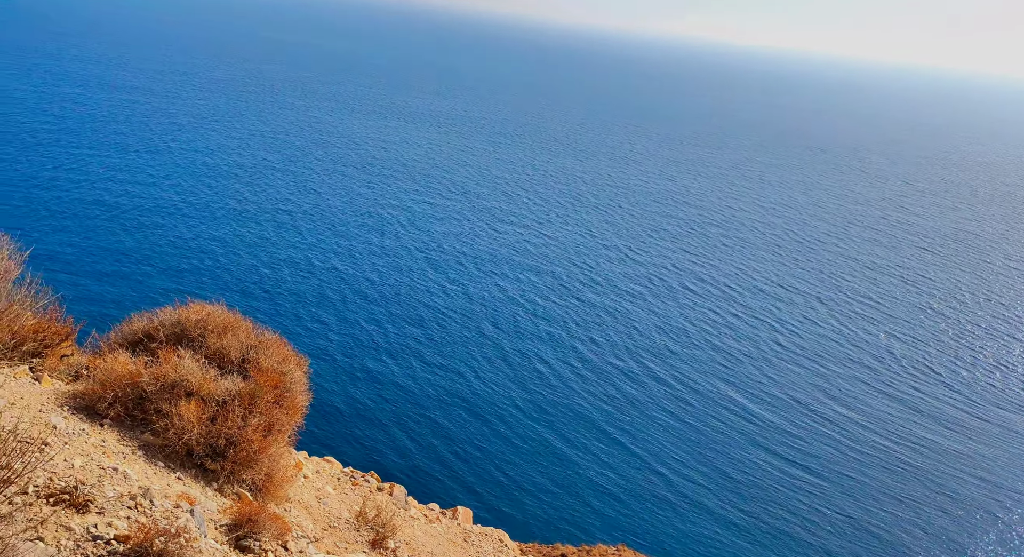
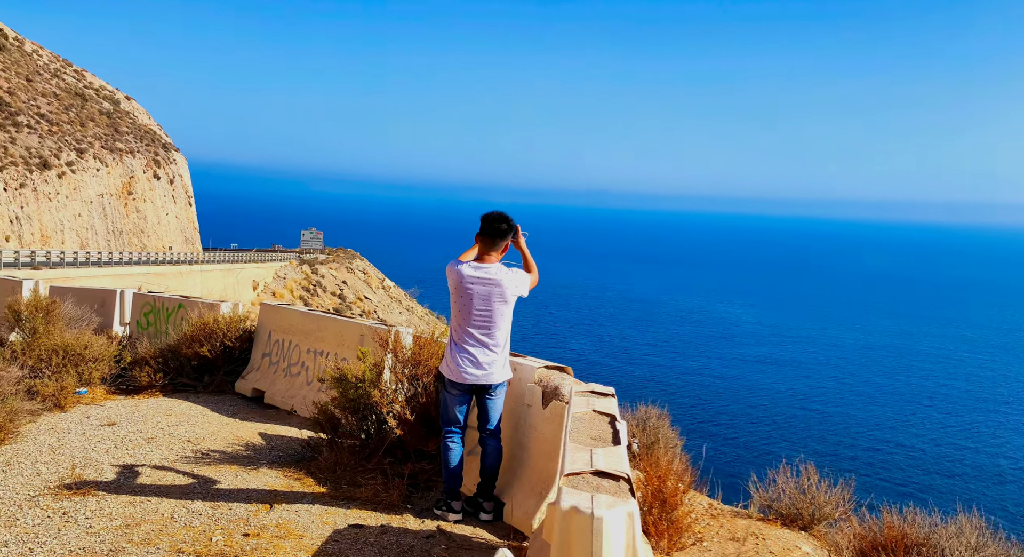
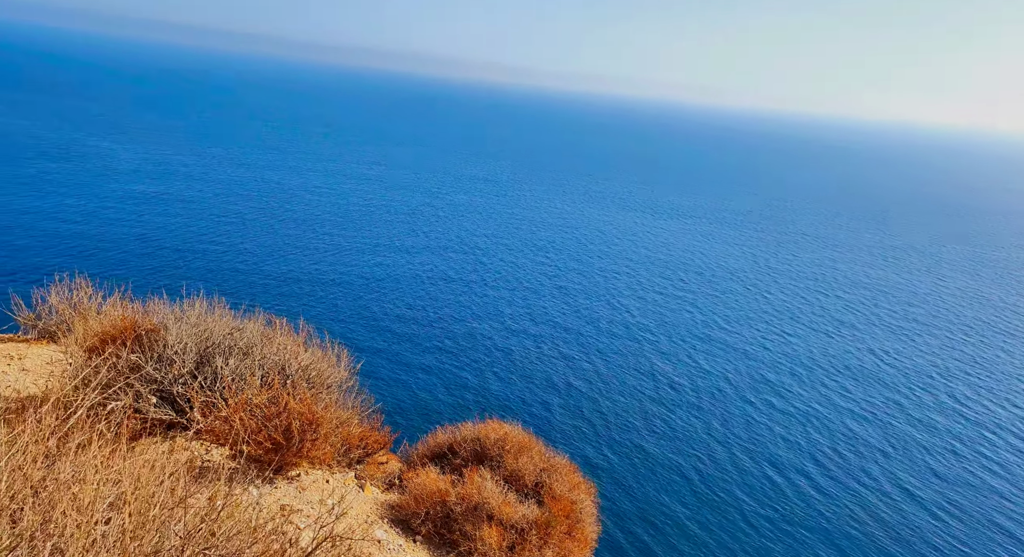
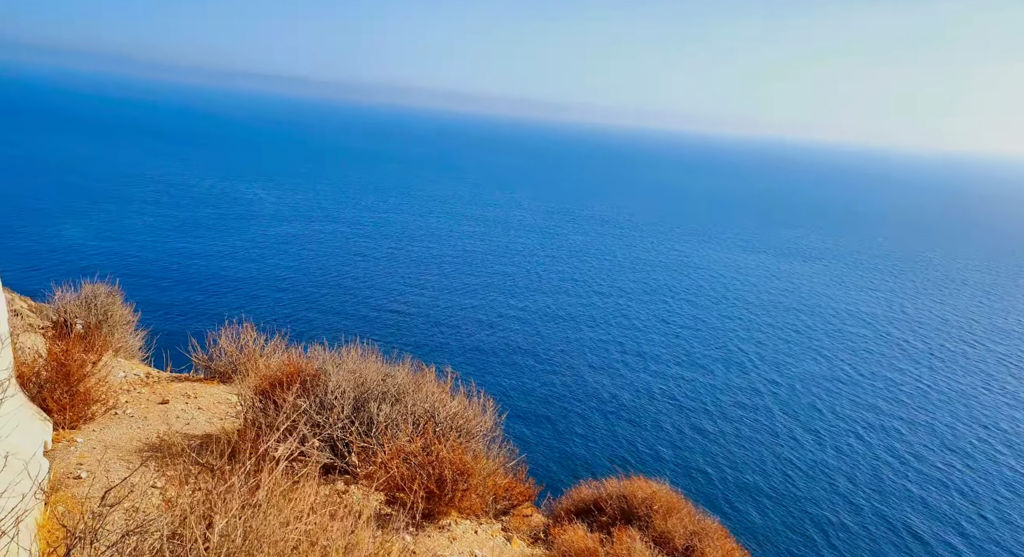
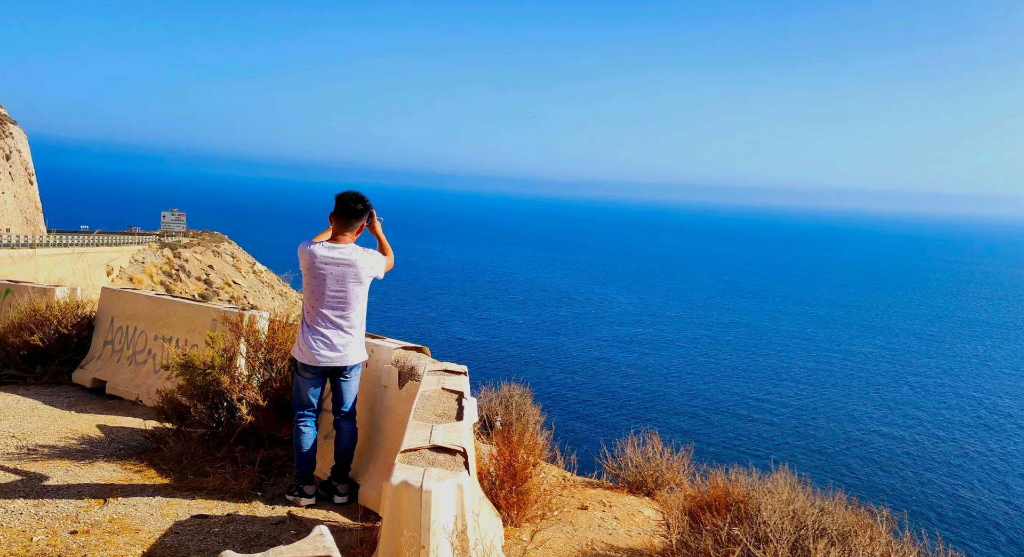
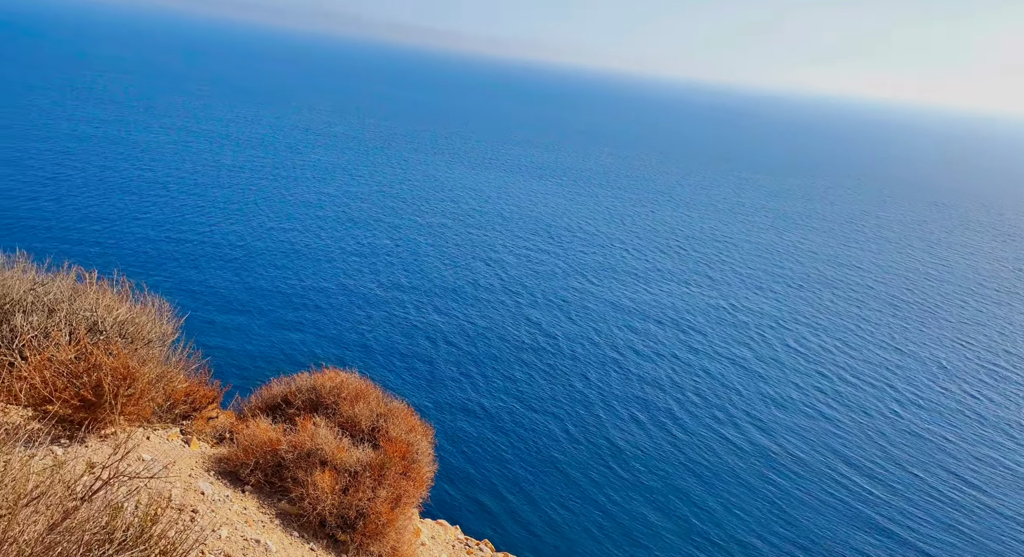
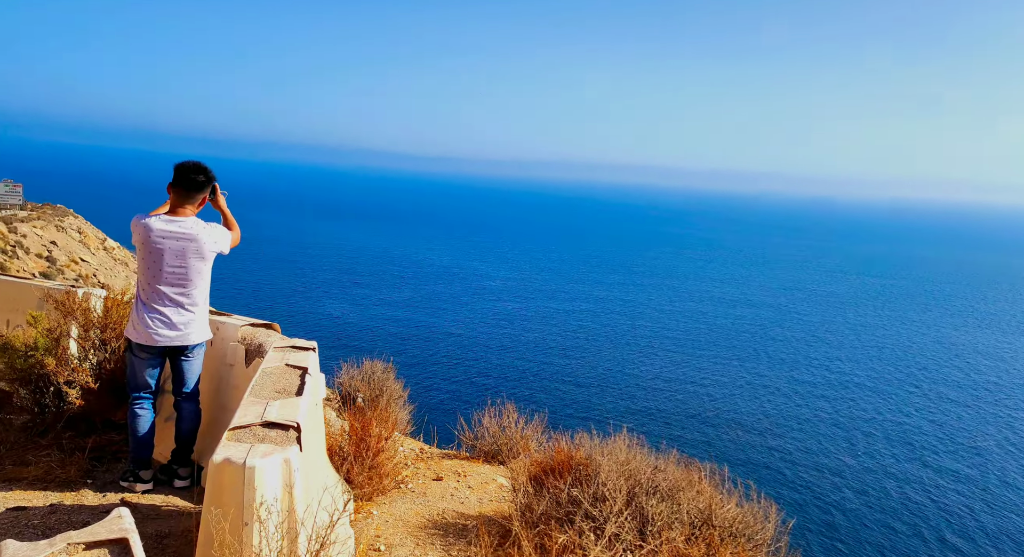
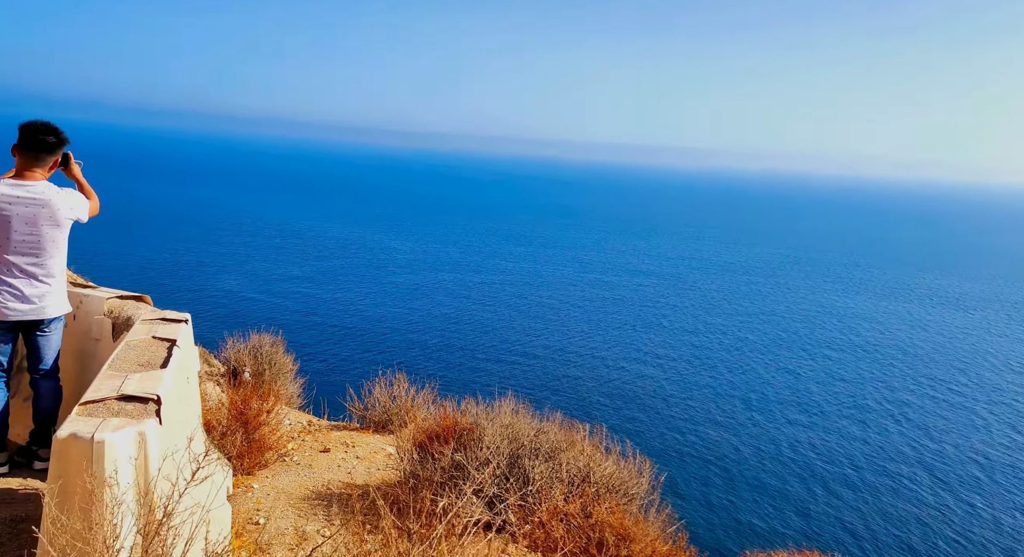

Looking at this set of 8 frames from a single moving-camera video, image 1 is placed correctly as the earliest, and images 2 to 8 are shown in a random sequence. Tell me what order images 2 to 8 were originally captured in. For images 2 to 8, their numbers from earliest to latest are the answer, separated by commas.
6, 3, 4, 8, 7, 5, 2
